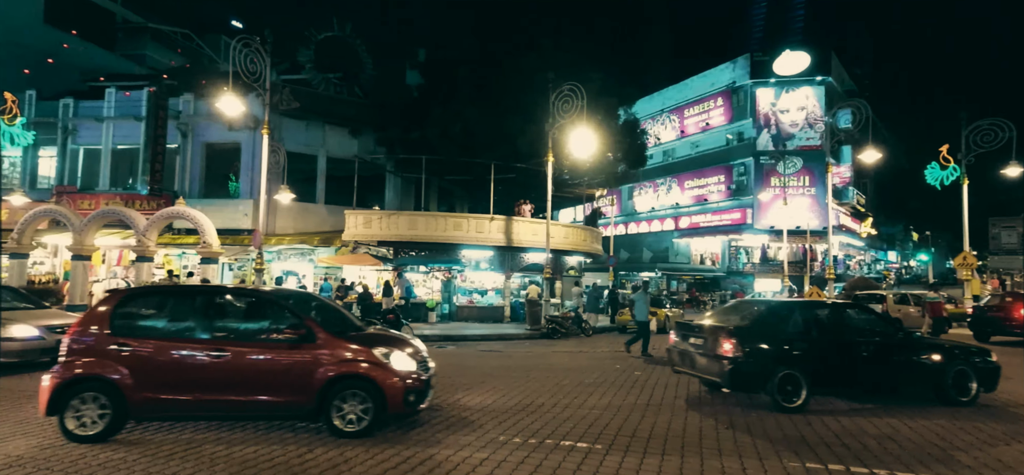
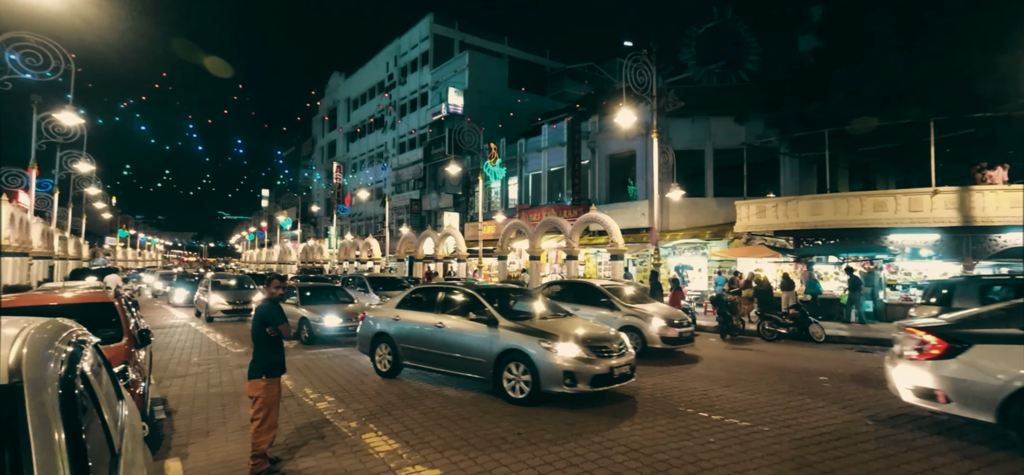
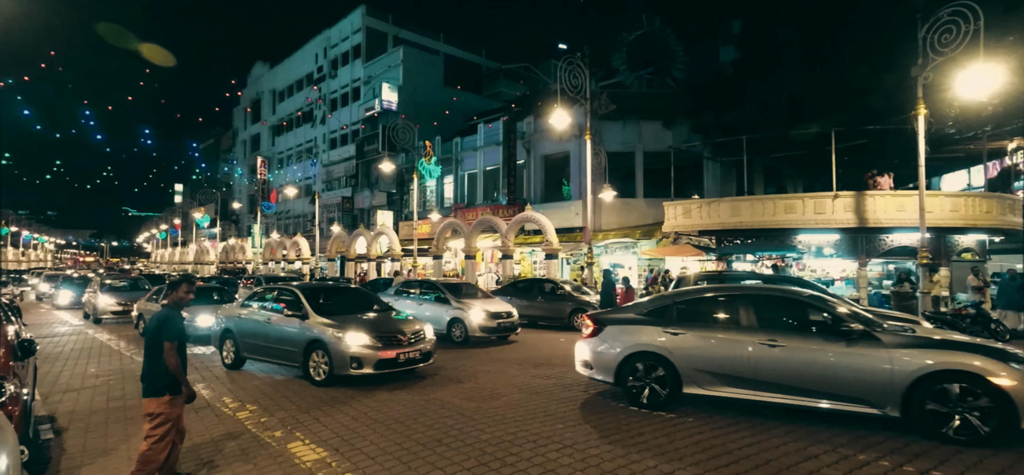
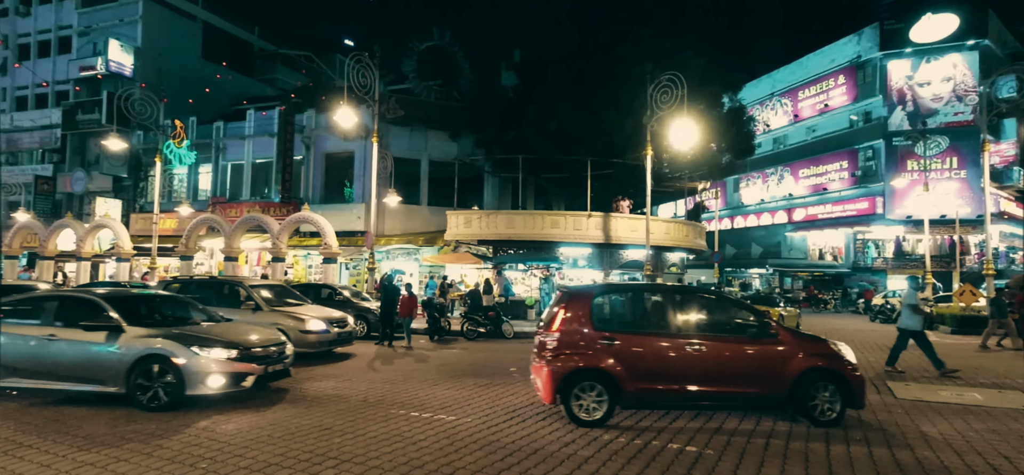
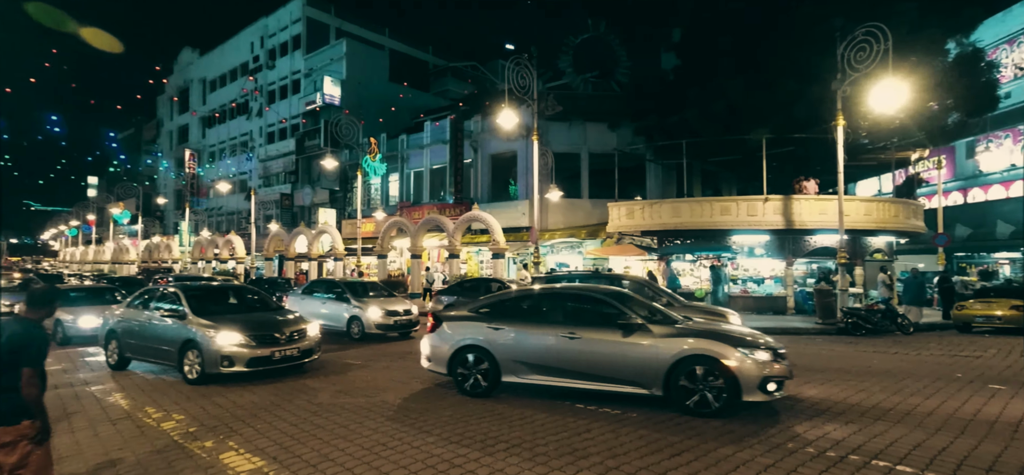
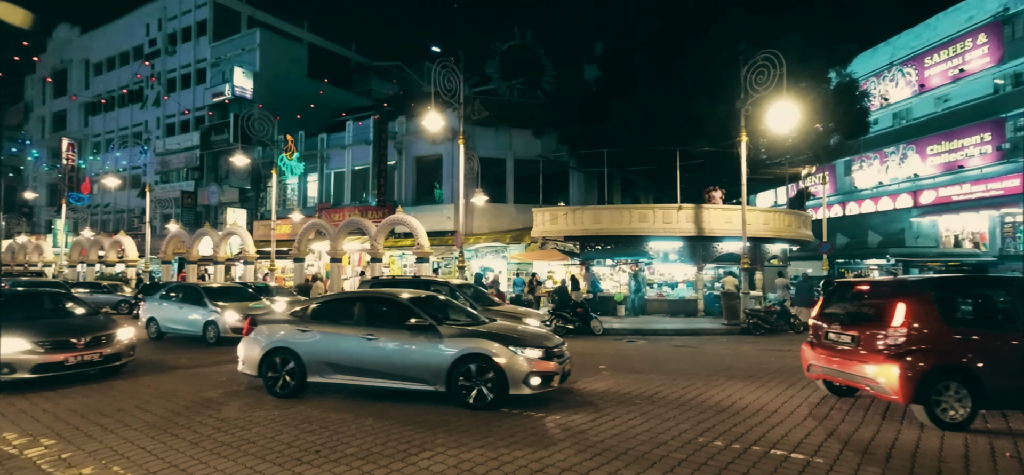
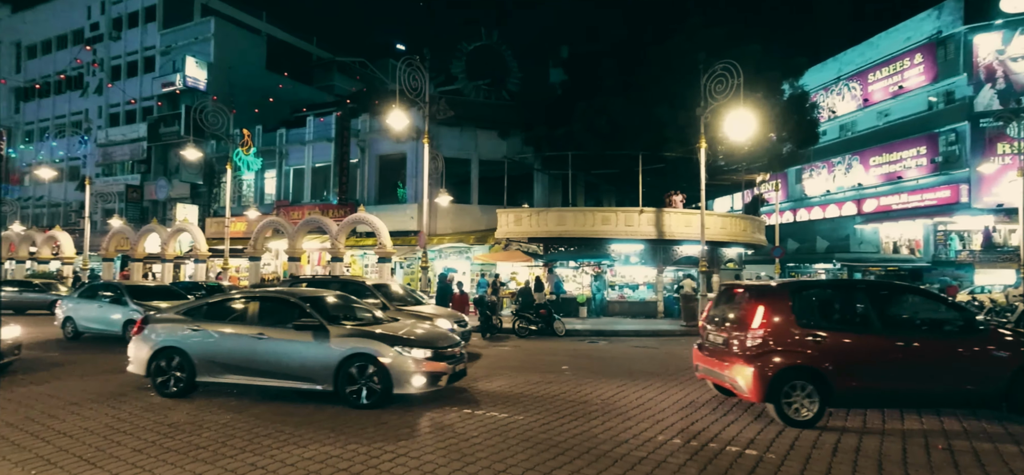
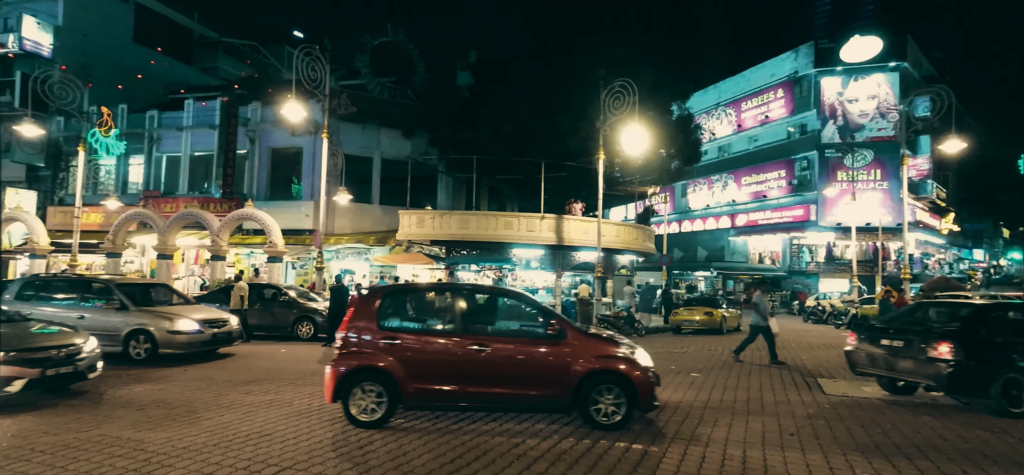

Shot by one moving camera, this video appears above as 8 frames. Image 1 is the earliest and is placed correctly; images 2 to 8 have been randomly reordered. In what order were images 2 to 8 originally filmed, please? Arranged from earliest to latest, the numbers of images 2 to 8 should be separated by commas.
8, 4, 7, 6, 5, 3, 2
